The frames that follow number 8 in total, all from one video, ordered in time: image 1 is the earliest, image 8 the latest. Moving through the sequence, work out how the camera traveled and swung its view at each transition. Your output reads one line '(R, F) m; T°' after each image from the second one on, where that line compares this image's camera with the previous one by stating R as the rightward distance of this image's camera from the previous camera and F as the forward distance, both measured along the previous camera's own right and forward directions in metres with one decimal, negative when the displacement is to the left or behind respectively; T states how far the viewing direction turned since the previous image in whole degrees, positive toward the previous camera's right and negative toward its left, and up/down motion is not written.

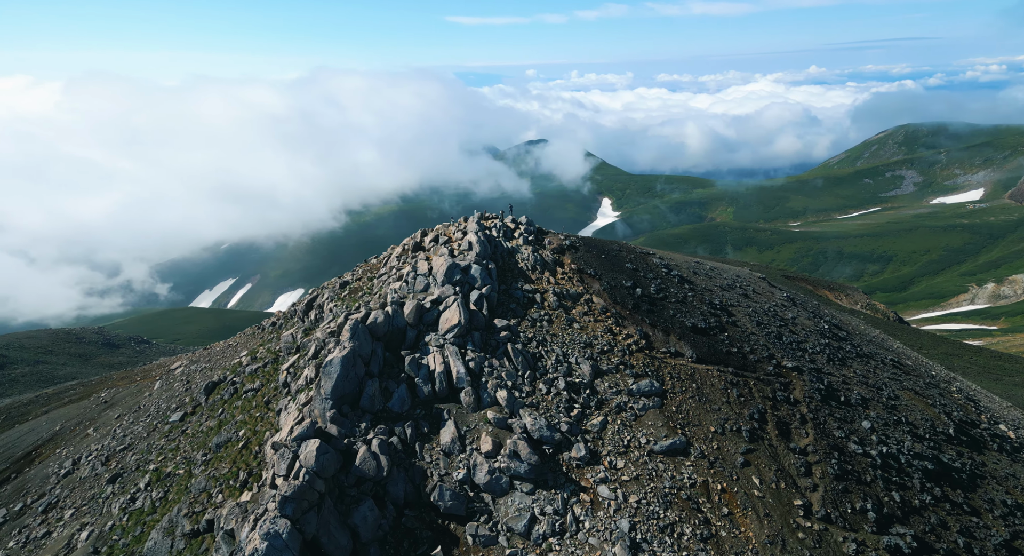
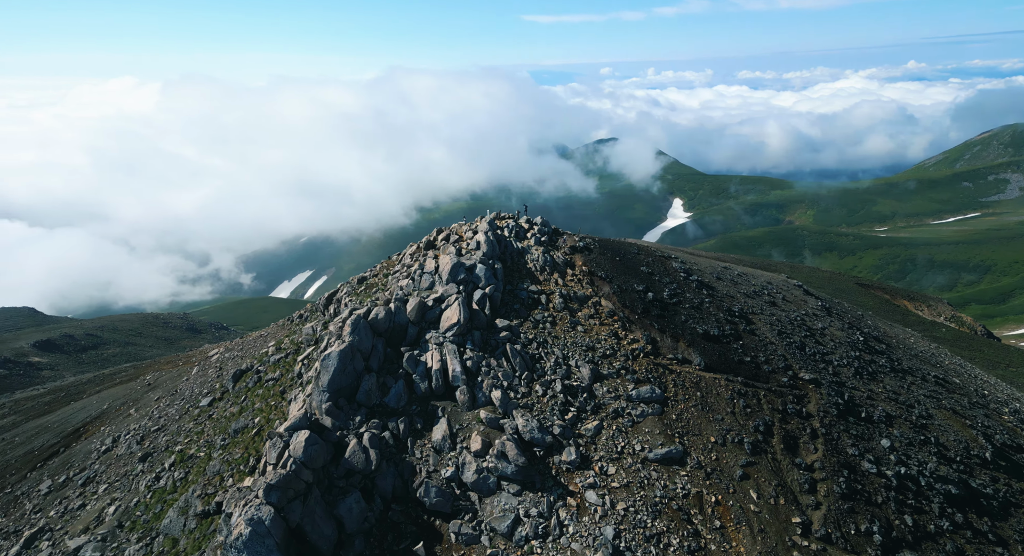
(+4.0, +0.3) m; -5°
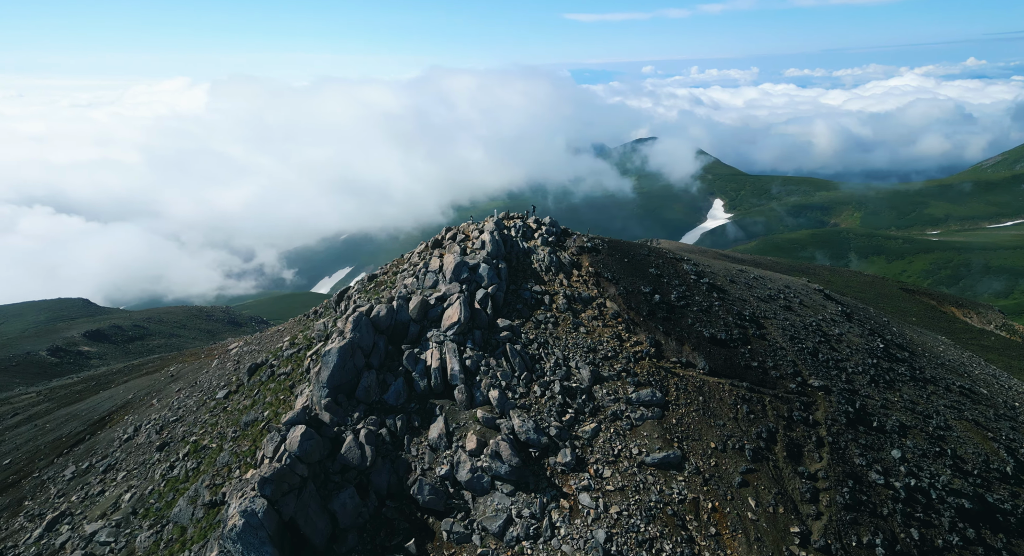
(+2.1, +0.1) m; -3°
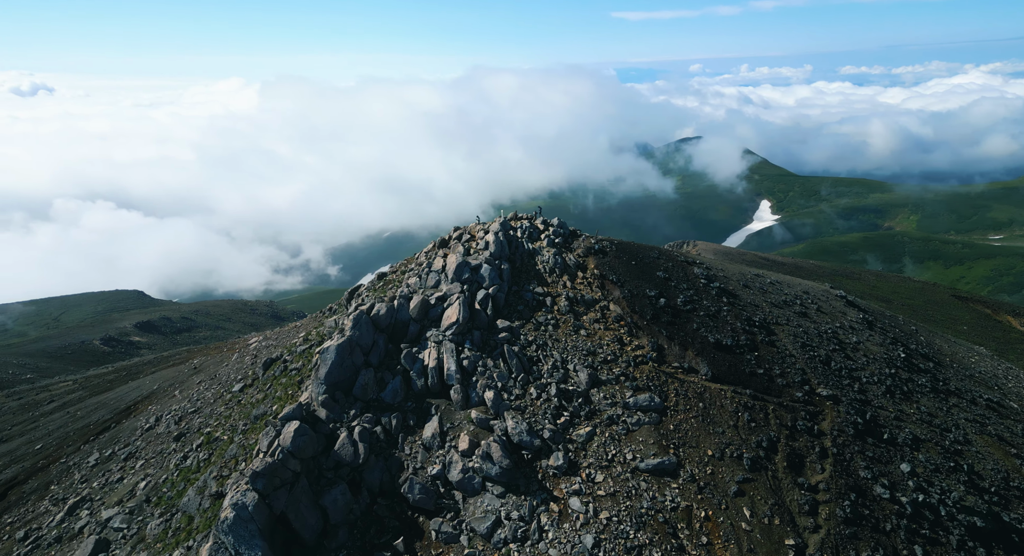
(+2.5, +0.1) m; -3°
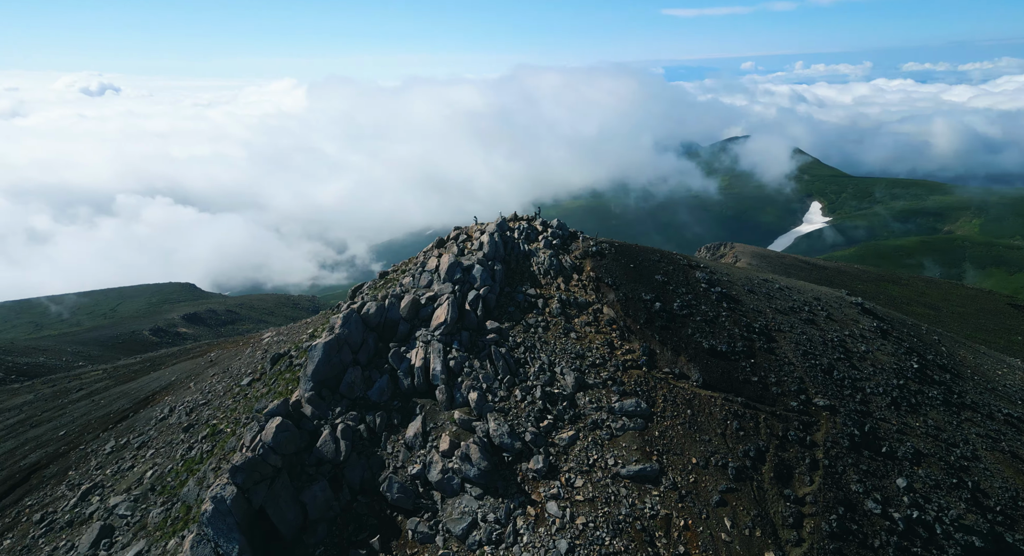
(+3.2, +0.2) m; -3°
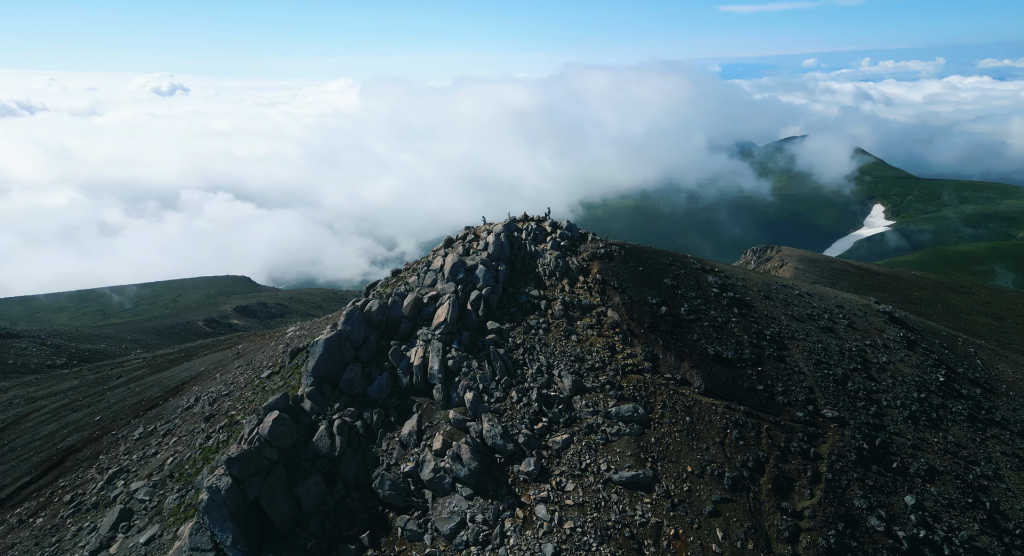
(+2.8, +0.1) m; -3°
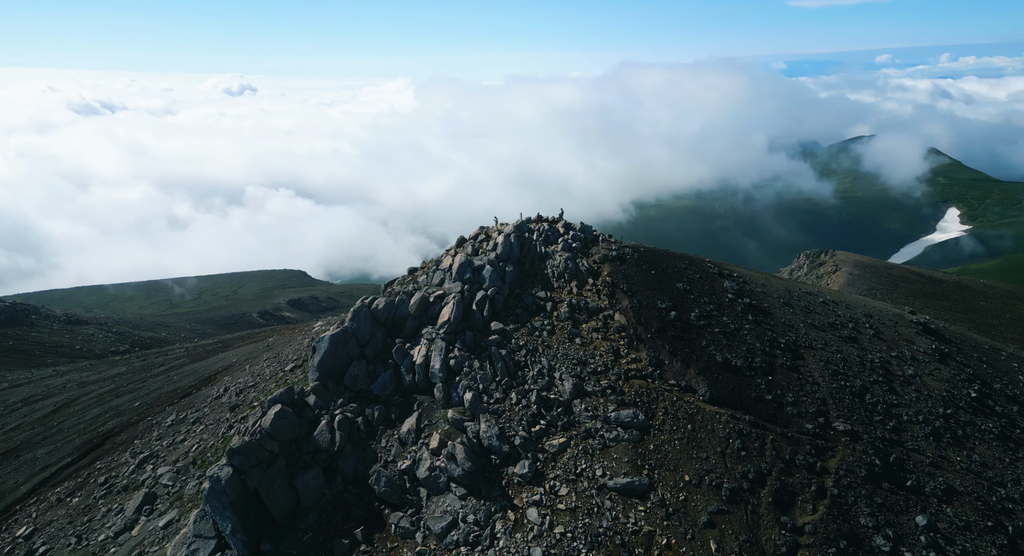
(+2.9, +0.1) m; -4°
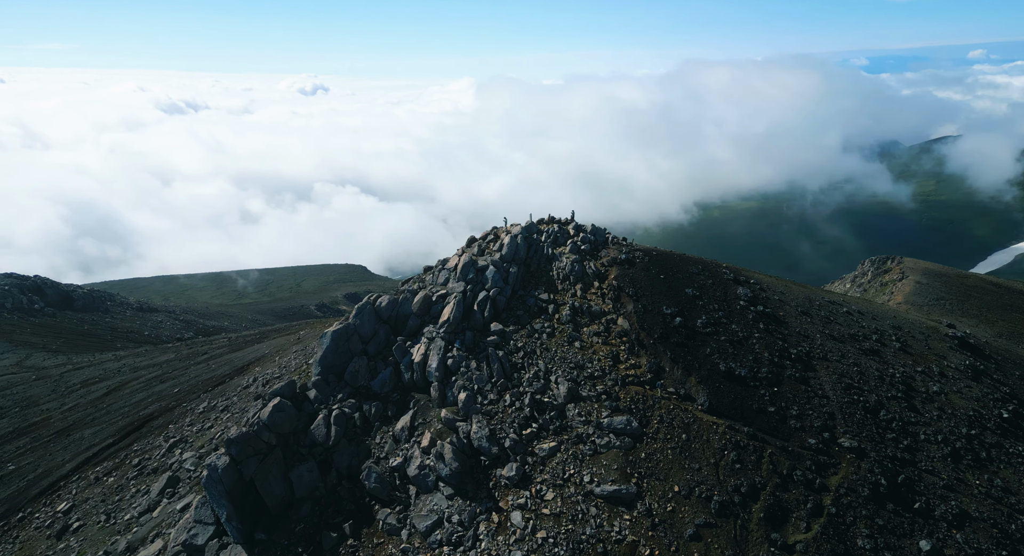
(+3.6, 0.0) m; -4°
